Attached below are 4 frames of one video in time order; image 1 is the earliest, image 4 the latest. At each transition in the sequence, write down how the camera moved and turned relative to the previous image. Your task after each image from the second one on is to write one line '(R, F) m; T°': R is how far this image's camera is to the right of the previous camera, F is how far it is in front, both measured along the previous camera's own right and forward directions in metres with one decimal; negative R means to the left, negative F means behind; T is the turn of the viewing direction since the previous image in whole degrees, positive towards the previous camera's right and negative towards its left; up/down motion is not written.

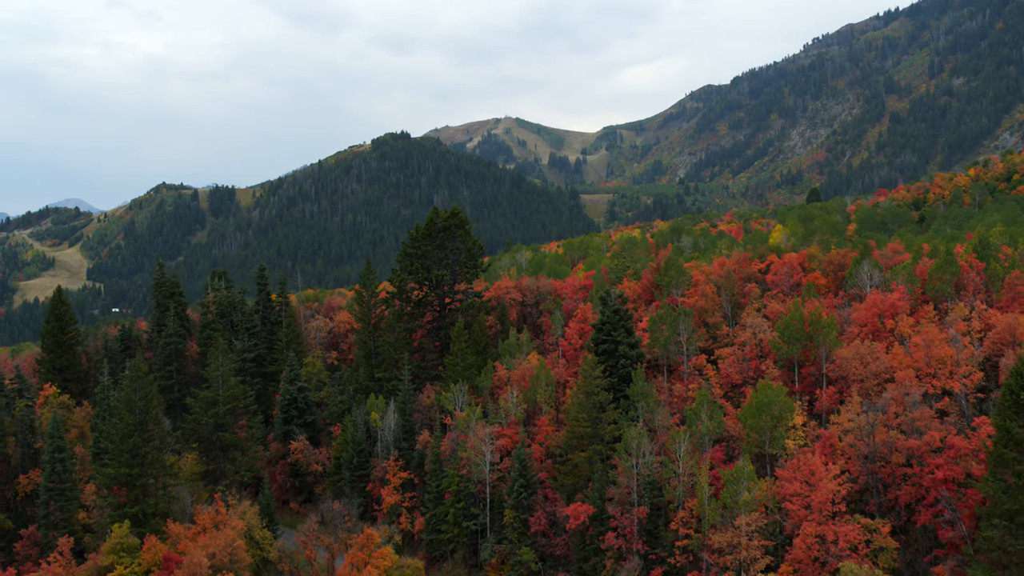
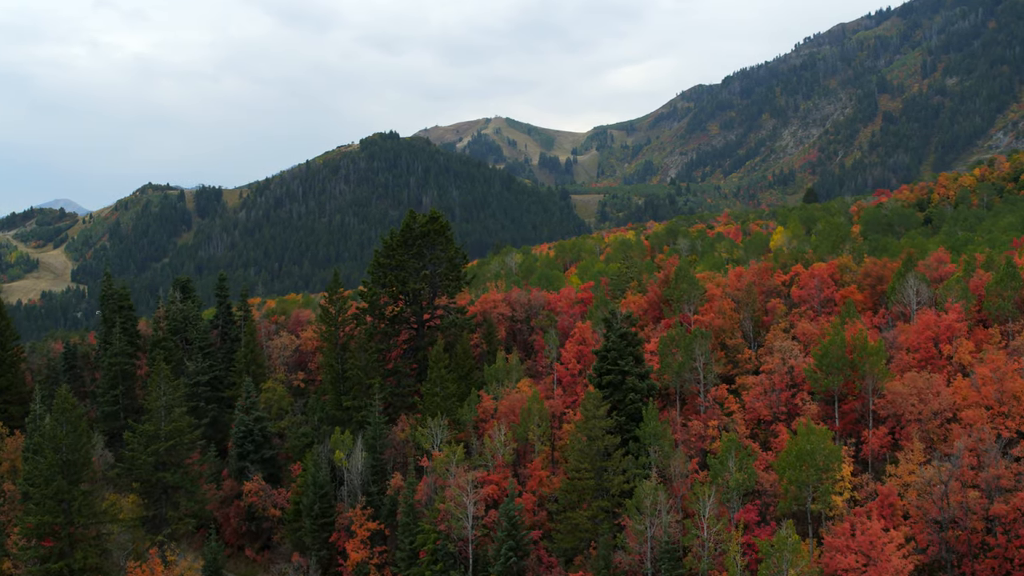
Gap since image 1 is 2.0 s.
(+0.2, +9.1) m; +1°
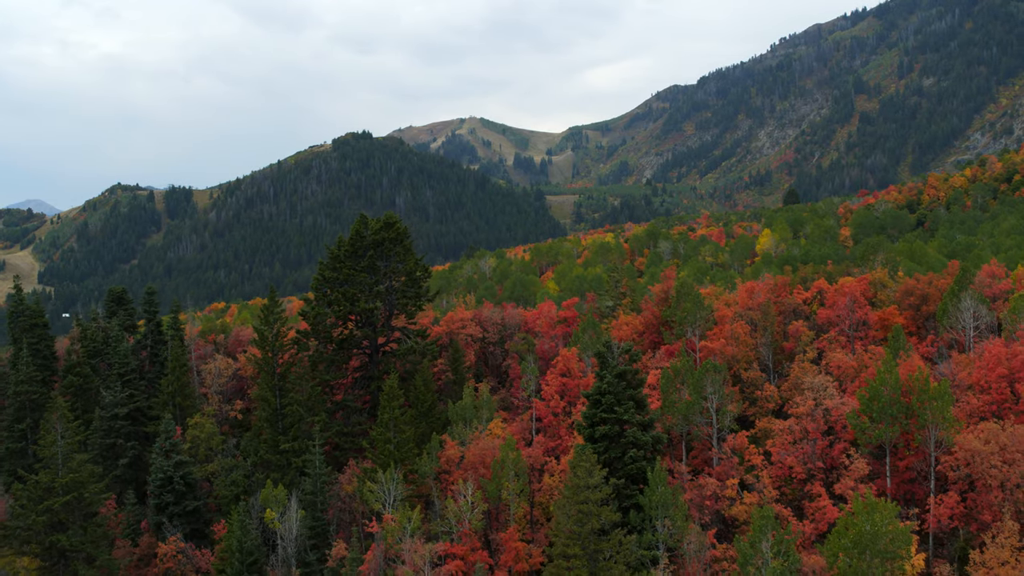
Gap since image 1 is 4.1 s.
(+0.5, +10.3) m; +2°
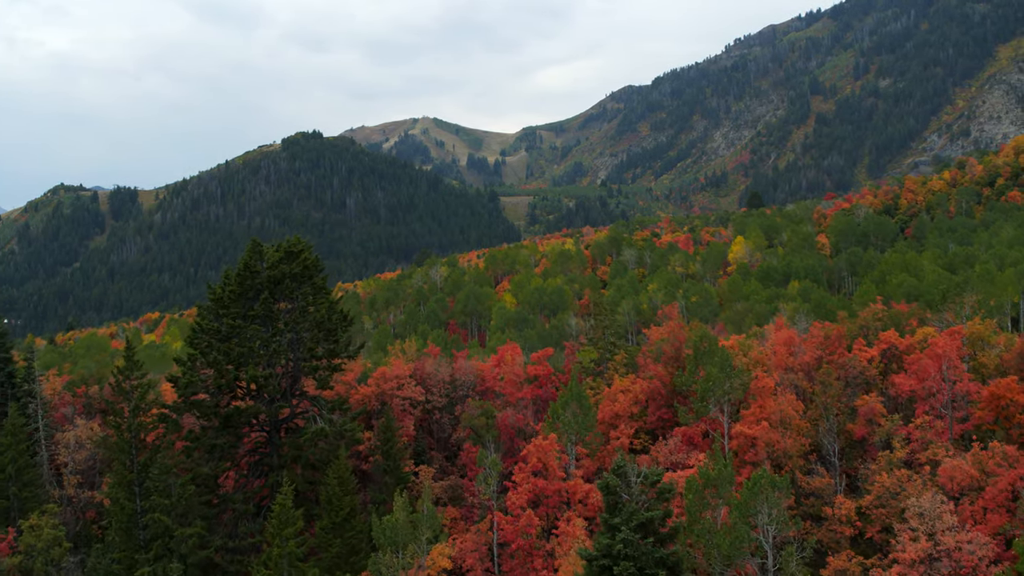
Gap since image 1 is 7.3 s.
(+0.3, +15.2) m; +4°
